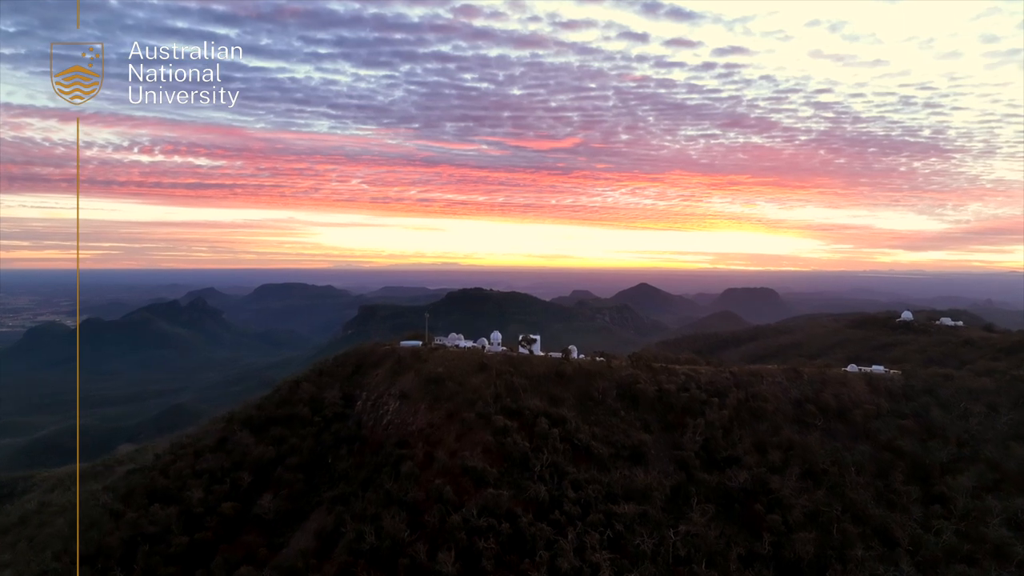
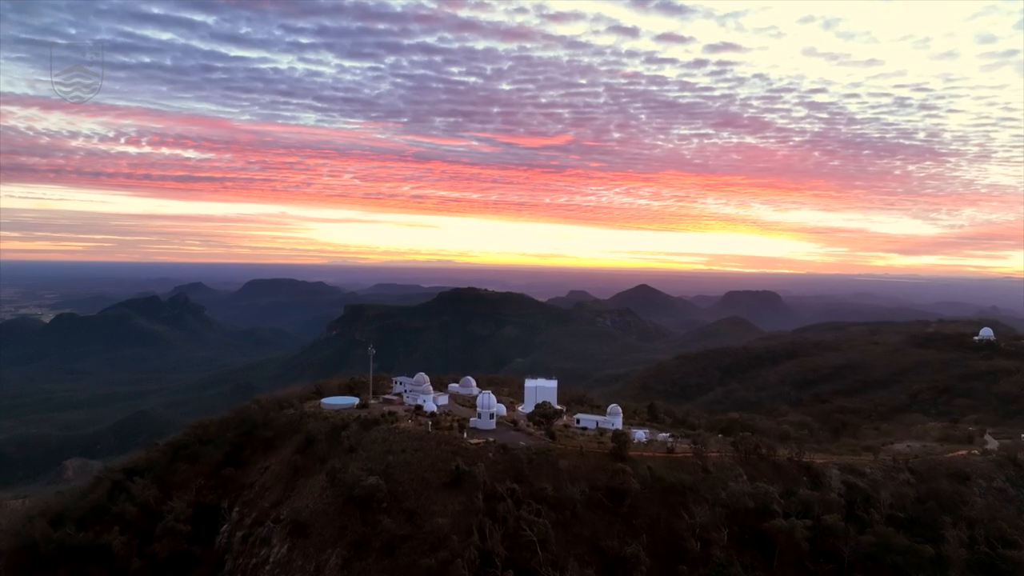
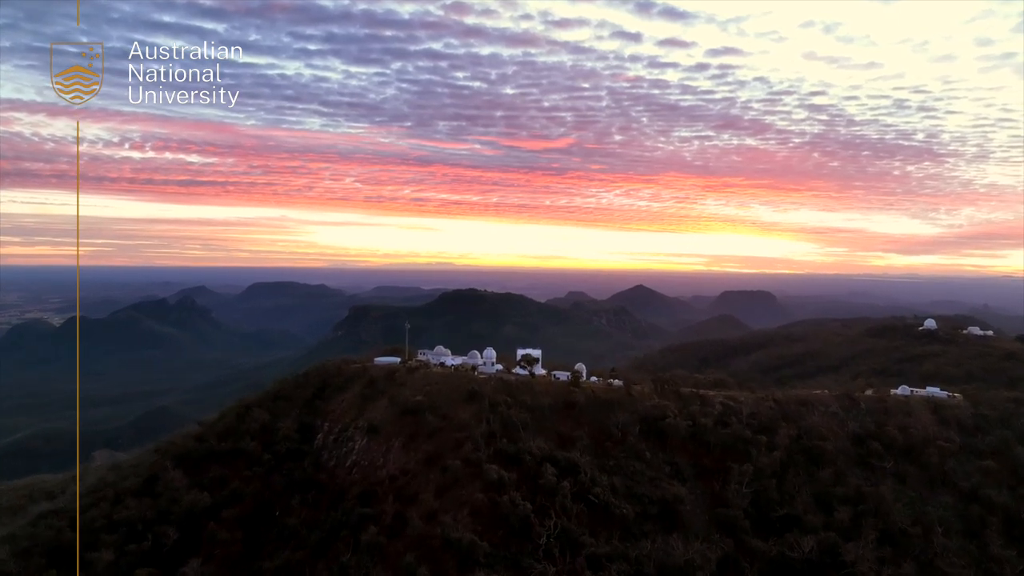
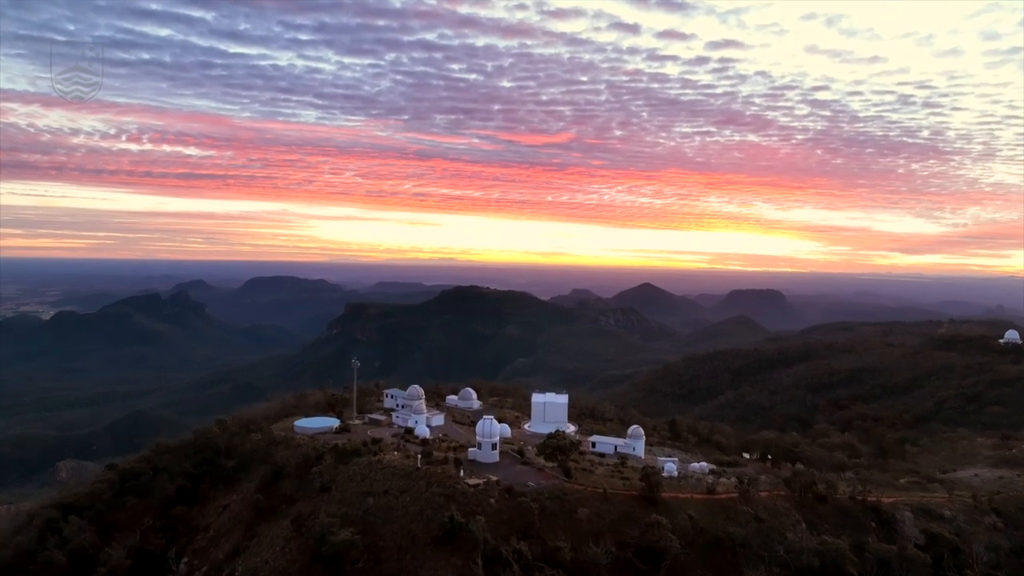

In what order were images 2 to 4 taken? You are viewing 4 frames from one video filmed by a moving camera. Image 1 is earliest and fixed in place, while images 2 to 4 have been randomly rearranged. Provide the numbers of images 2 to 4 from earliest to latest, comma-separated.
3, 2, 4
